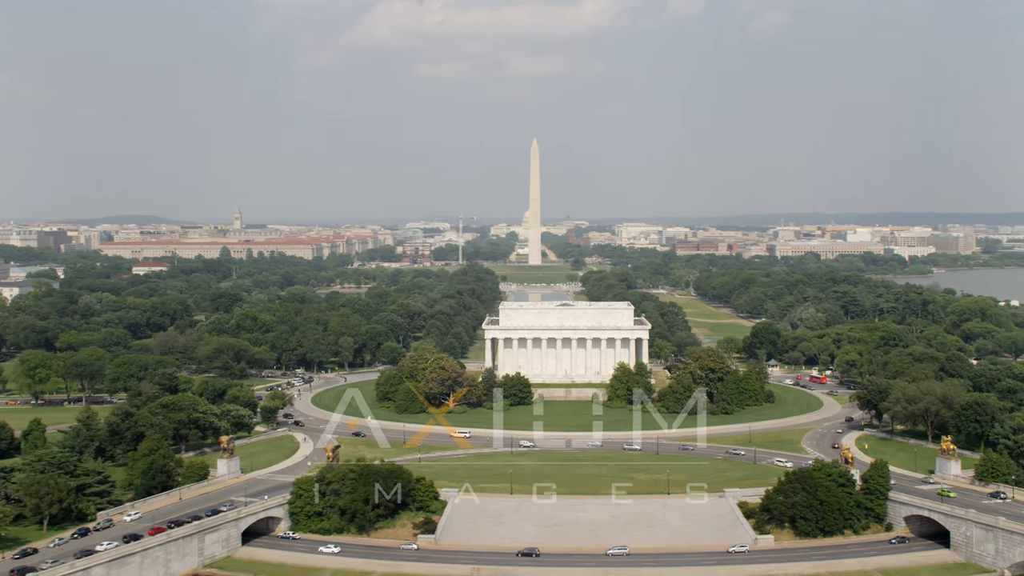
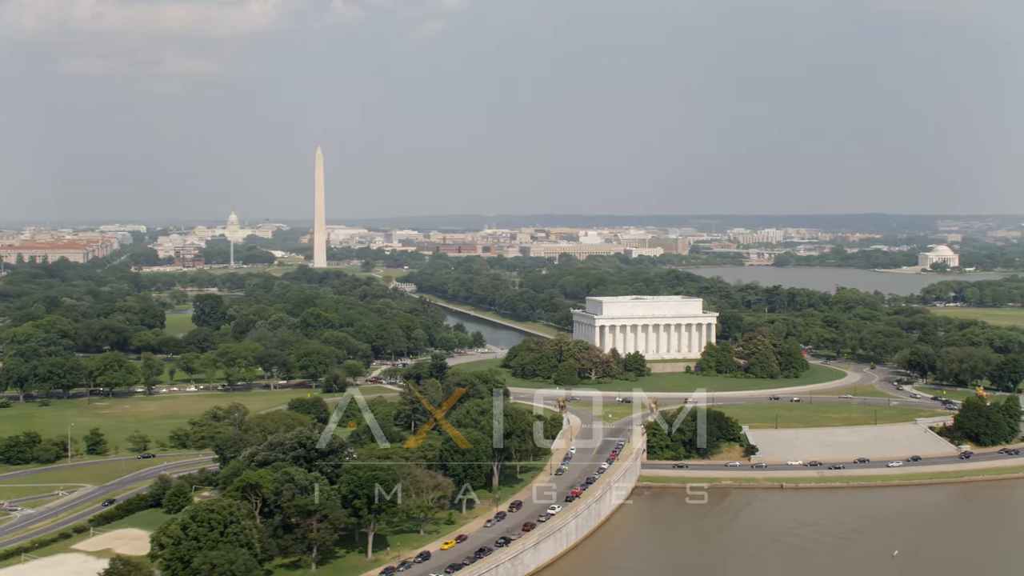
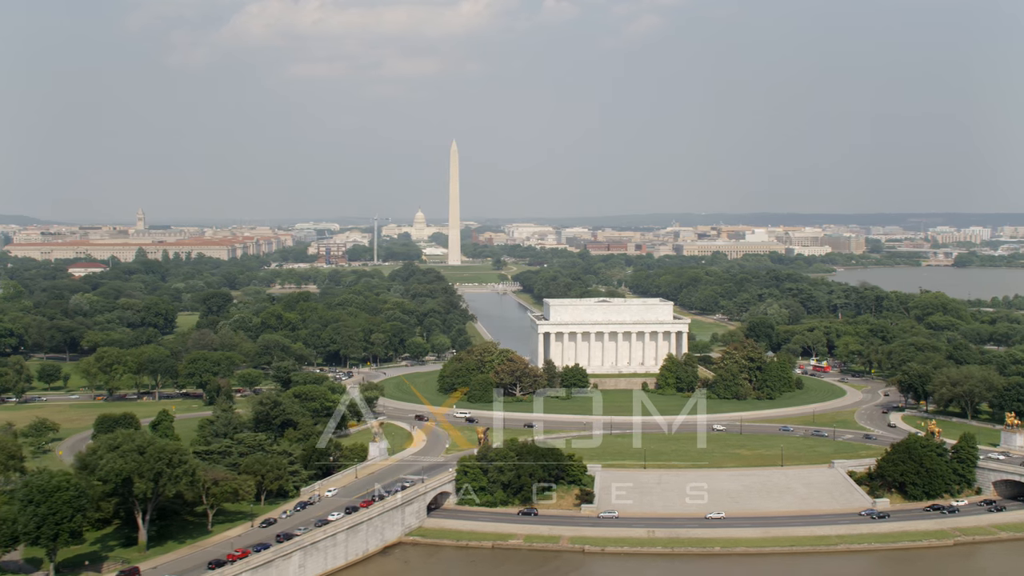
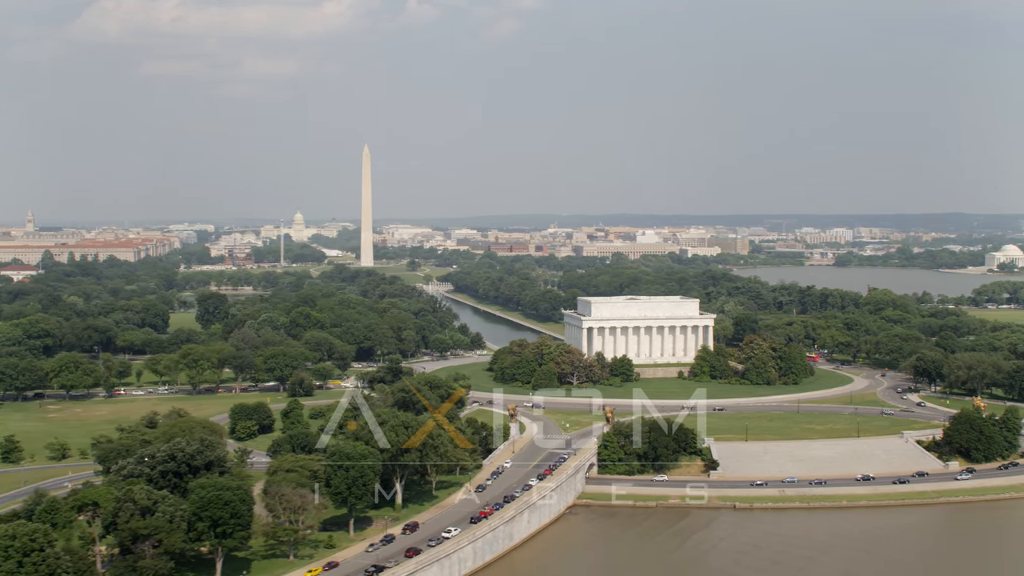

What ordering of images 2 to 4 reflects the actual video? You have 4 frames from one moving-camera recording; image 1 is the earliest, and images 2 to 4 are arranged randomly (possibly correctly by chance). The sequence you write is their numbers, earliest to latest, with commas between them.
3, 4, 2
